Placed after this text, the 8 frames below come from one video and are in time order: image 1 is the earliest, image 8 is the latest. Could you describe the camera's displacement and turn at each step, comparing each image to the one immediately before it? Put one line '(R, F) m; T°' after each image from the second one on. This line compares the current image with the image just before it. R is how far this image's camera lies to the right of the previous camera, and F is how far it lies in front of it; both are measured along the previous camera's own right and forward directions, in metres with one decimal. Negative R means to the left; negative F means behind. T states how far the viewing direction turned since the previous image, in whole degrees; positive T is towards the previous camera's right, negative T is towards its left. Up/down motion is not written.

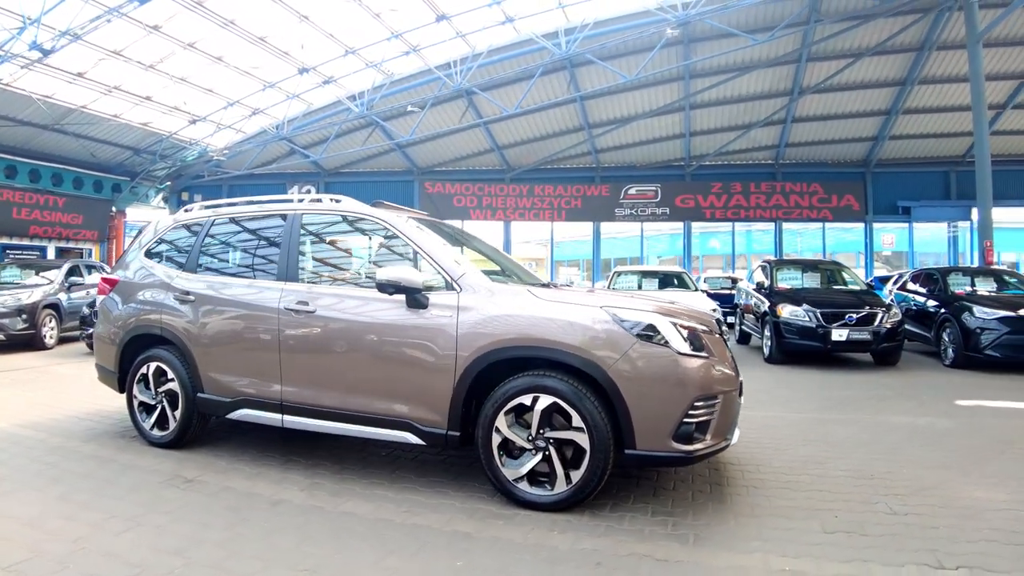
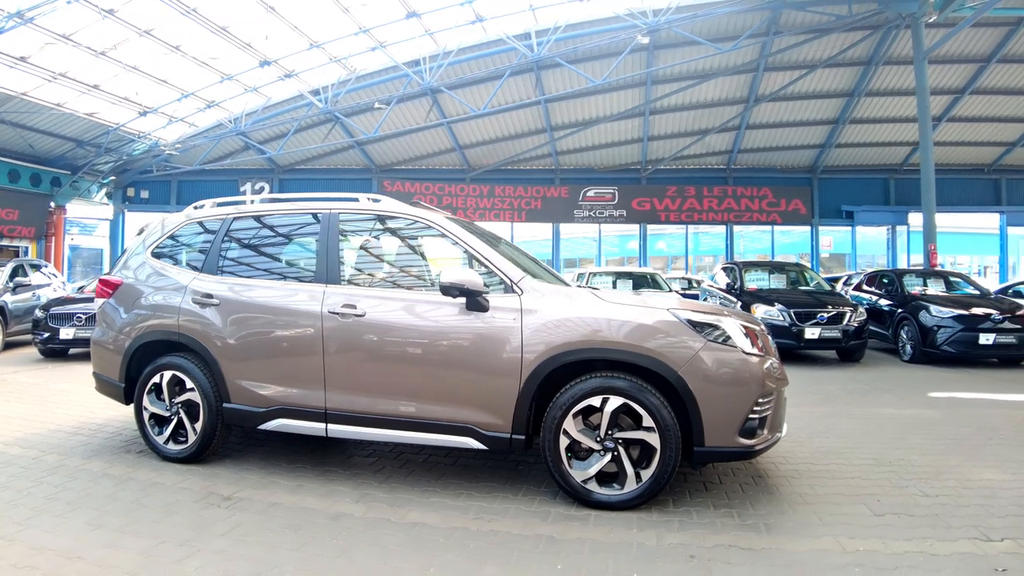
(-0.7, +0.1) m; +6°
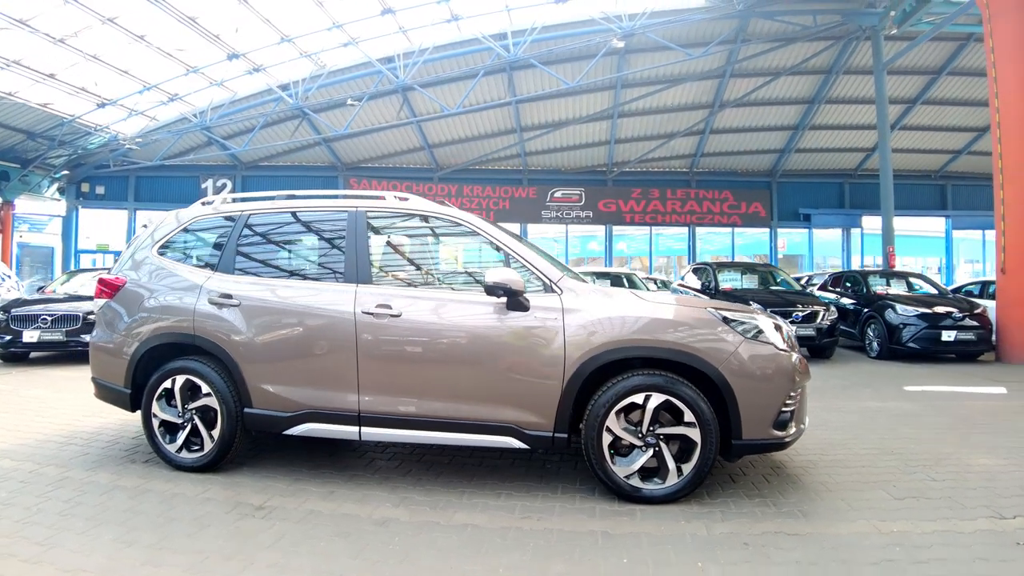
(-0.5, 0.0) m; +4°
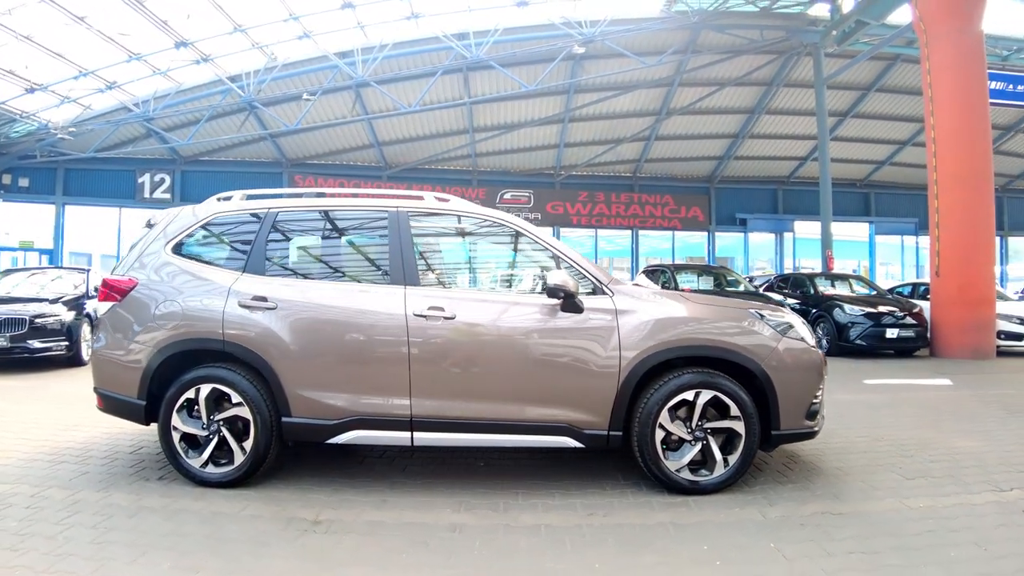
(-0.7, 0.0) m; +7°
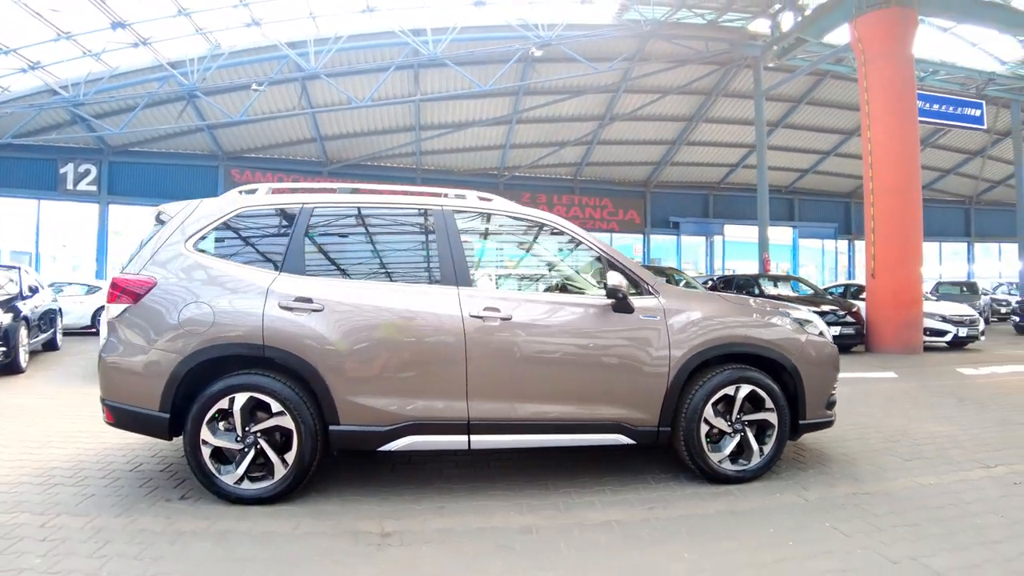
(-0.7, 0.0) m; +7°
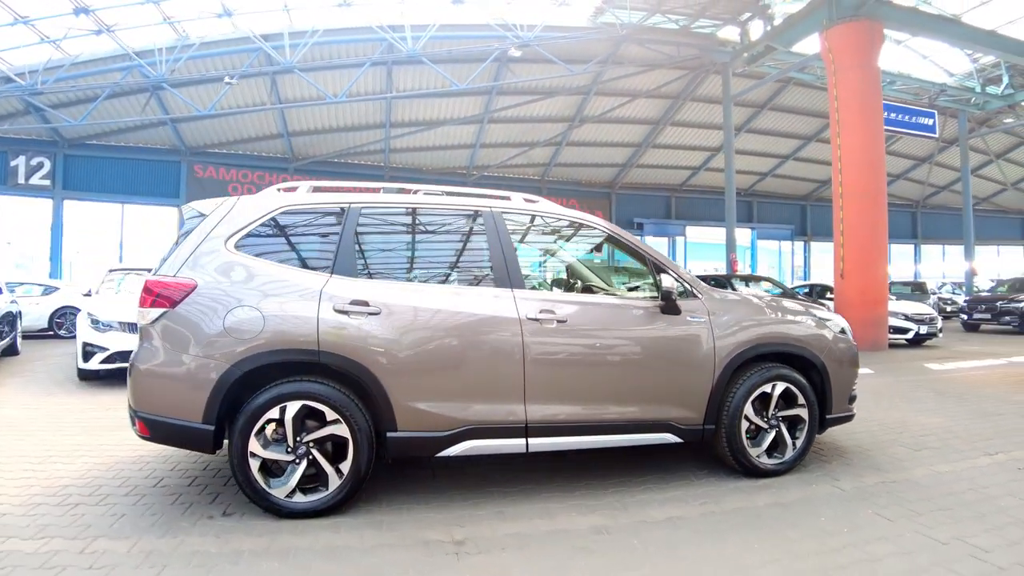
(-0.6, 0.0) m; +4°
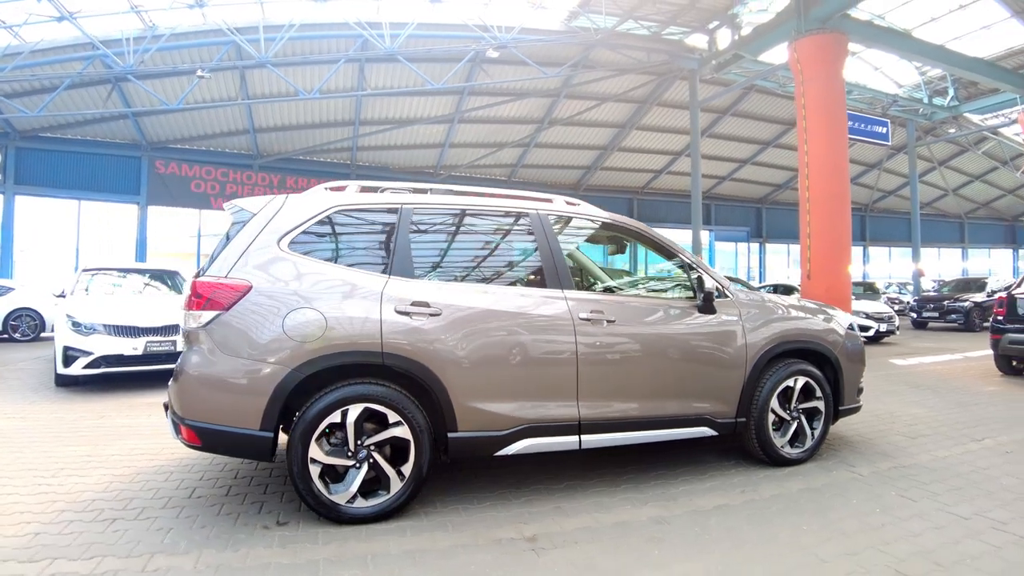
(-0.6, 0.0) m; +4°
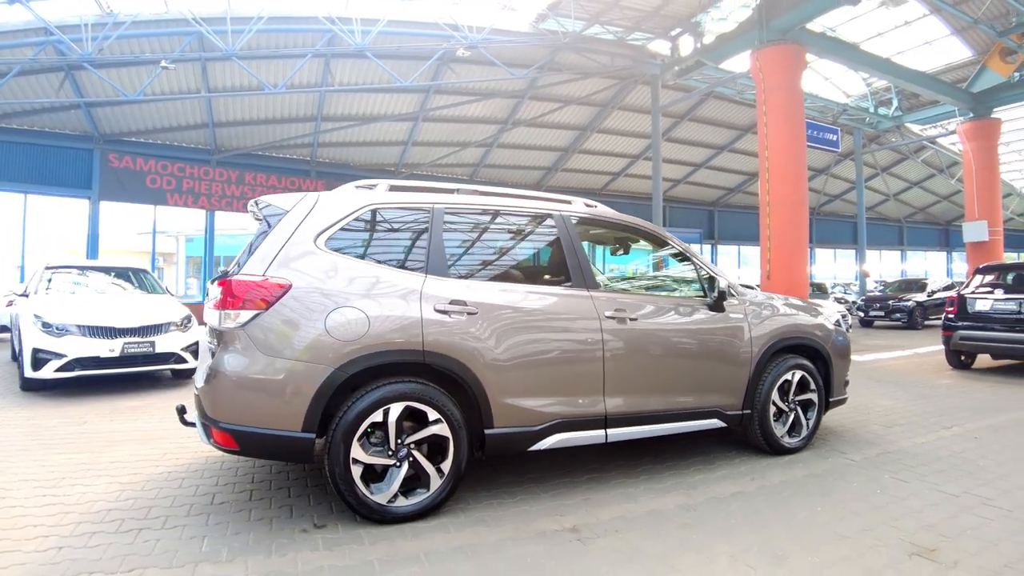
(-0.5, -0.1) m; +5°
